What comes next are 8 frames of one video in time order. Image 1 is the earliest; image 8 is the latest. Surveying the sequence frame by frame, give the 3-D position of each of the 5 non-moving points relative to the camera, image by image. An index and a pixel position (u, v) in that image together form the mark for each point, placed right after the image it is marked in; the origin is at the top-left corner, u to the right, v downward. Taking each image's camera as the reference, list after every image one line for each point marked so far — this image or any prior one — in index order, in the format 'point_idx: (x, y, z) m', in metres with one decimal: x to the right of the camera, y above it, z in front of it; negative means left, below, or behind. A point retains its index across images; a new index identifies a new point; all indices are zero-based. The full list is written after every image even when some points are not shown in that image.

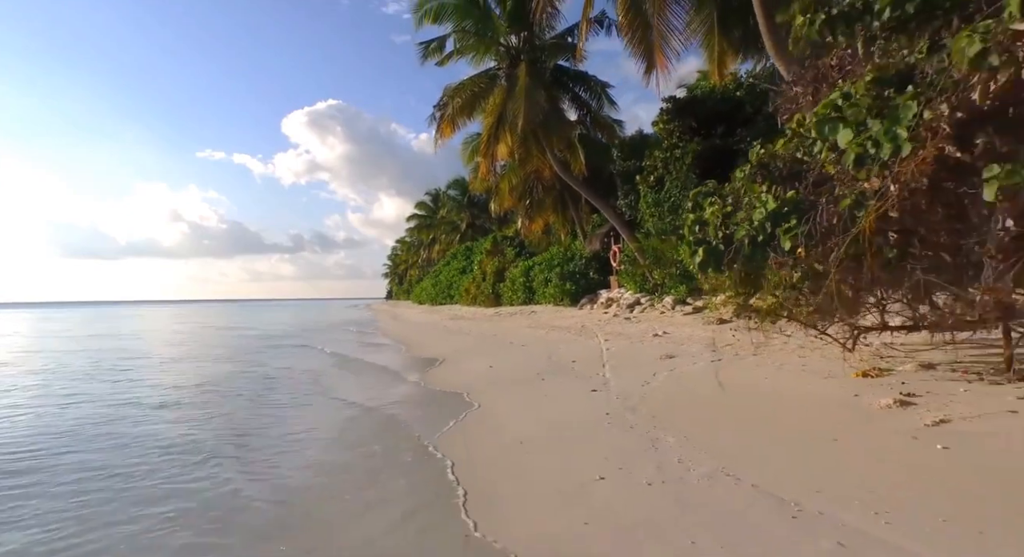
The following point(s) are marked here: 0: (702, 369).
0: (+2.8, -1.3, +7.1) m
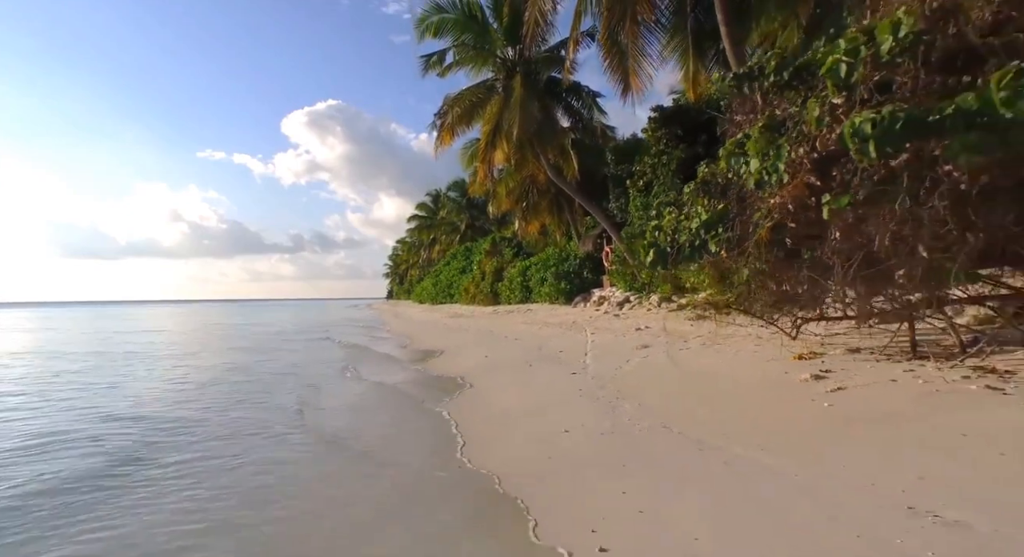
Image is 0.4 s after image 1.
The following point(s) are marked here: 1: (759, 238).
0: (+2.7, -1.3, +8.2) m
1: (+2.2, +0.4, +4.4) m
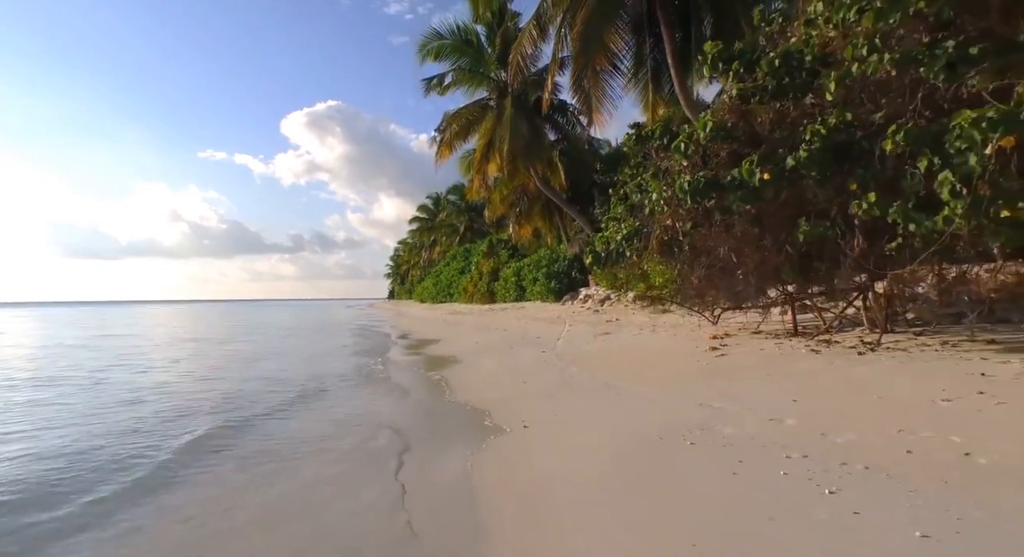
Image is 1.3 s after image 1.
0: (+2.3, -1.2, +10.3) m
1: (+1.9, +0.4, +6.5) m
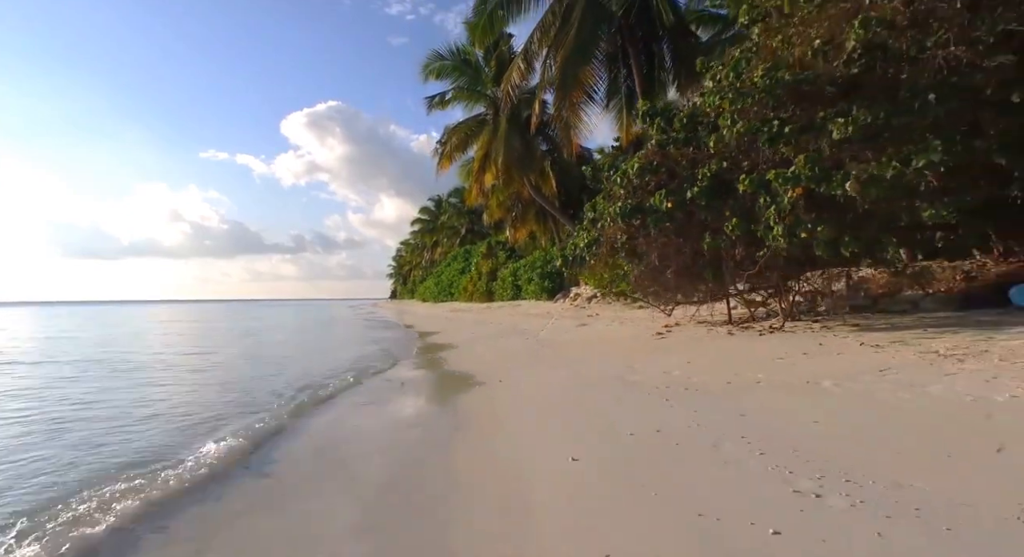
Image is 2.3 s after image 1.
0: (+2.1, -1.2, +12.2) m
1: (+1.6, +0.4, +8.4) m
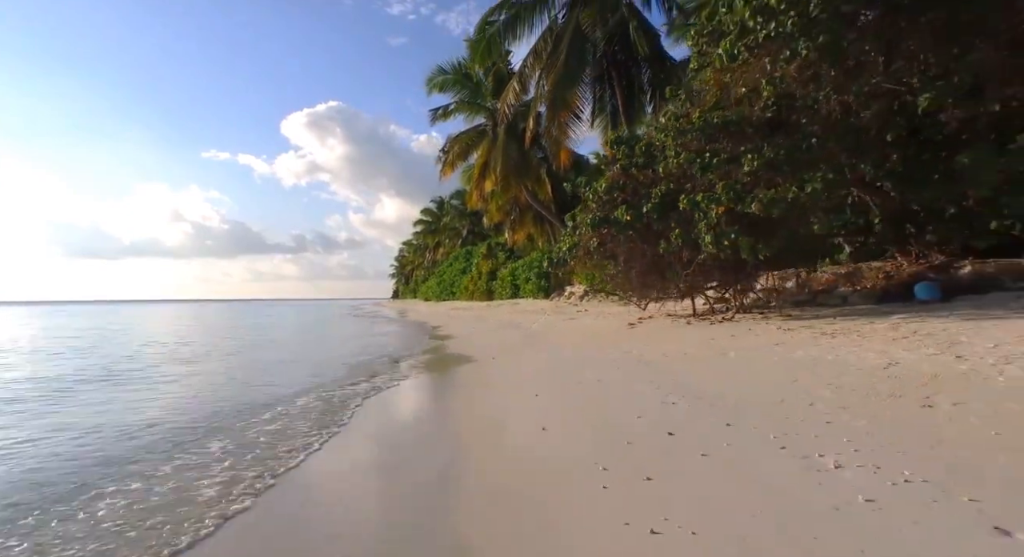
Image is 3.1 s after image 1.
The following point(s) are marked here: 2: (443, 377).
0: (+1.9, -1.2, +13.7) m
1: (+1.5, +0.5, +9.9) m
2: (-1.1, -1.6, +7.8) m
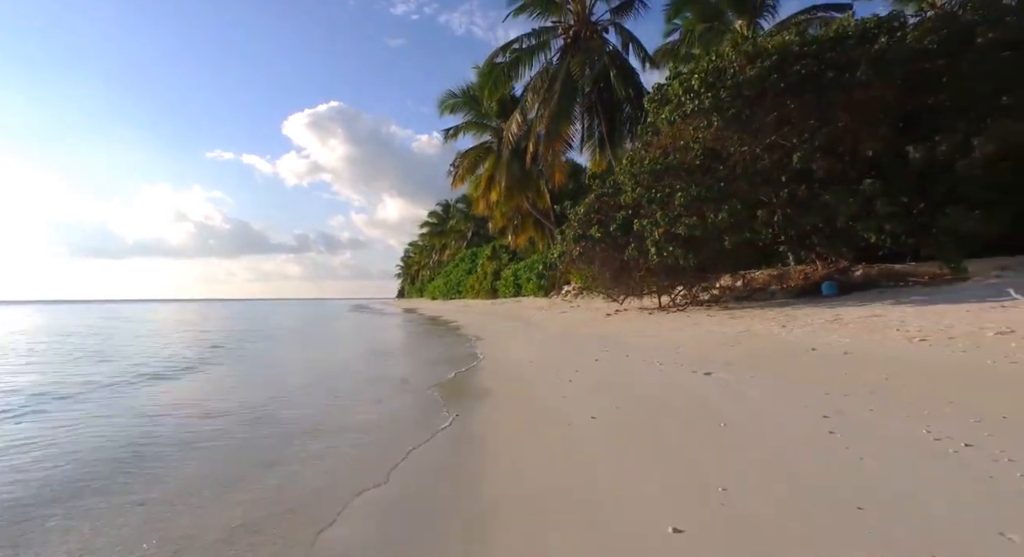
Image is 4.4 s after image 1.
0: (+2.0, -1.2, +16.4) m
1: (+1.5, +0.5, +12.6) m
2: (-1.1, -1.6, +10.6) m
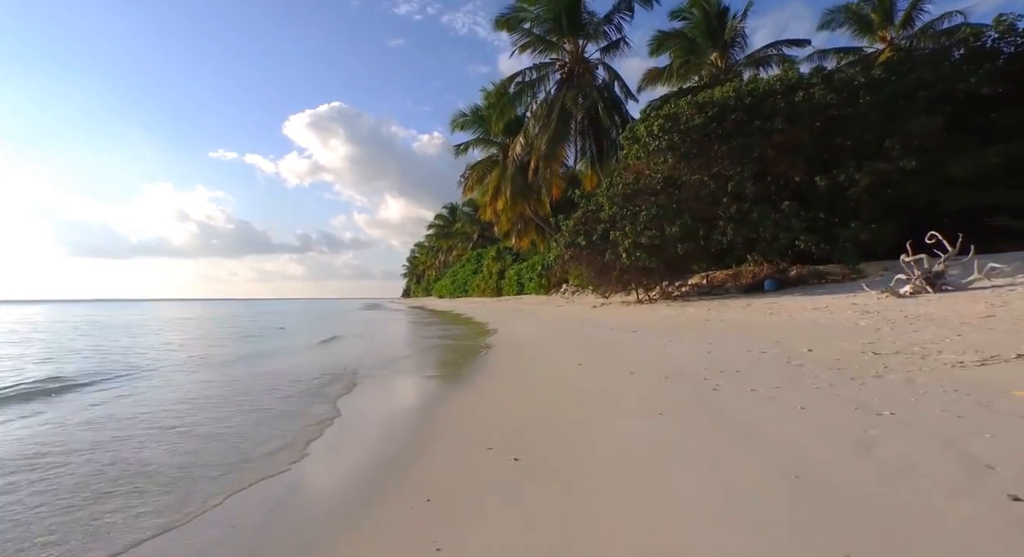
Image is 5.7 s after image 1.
0: (+2.1, -1.2, +19.2) m
1: (+1.7, +0.5, +15.4) m
2: (-0.9, -1.6, +13.4) m
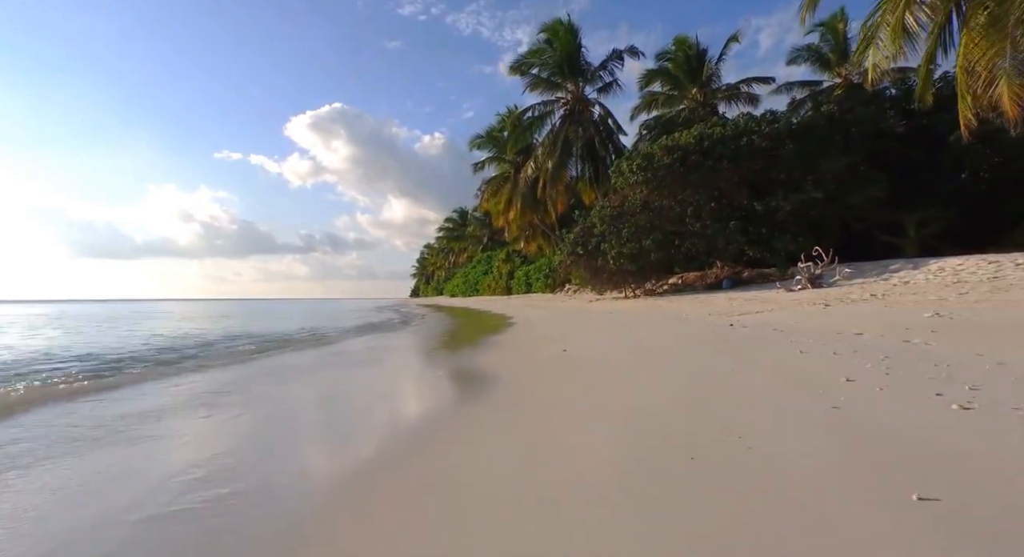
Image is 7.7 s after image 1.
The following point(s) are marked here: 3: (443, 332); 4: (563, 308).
0: (+2.7, -1.2, +23.0) m
1: (+2.2, +0.5, +19.3) m
2: (-0.5, -1.6, +17.2) m
3: (-2.1, -1.7, +17.1) m
4: (+2.2, -1.3, +20.2) m
